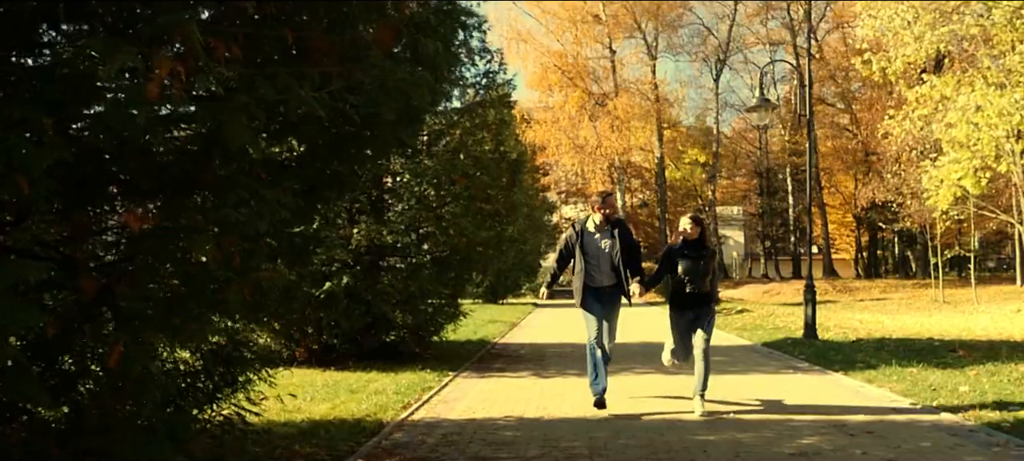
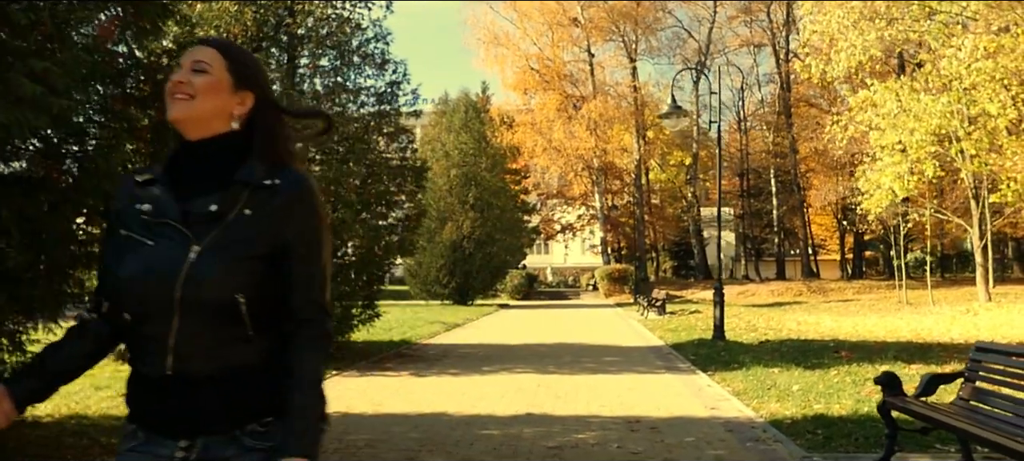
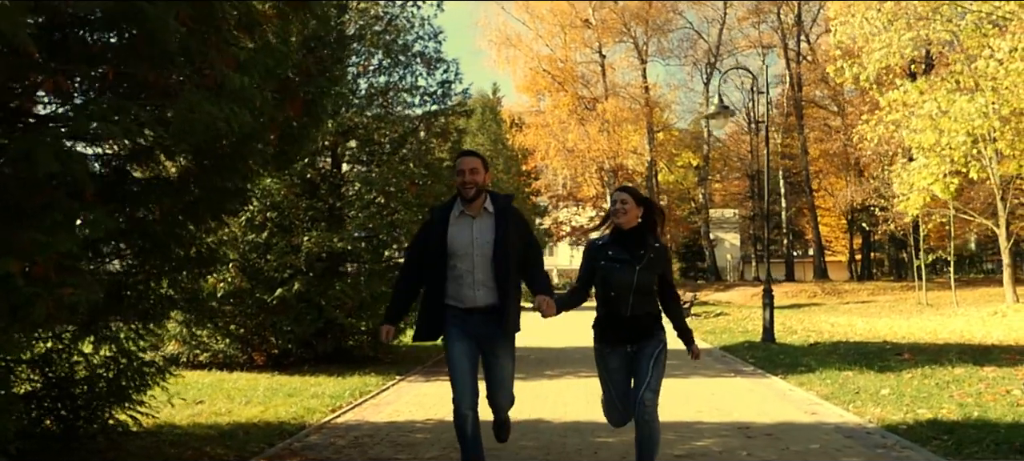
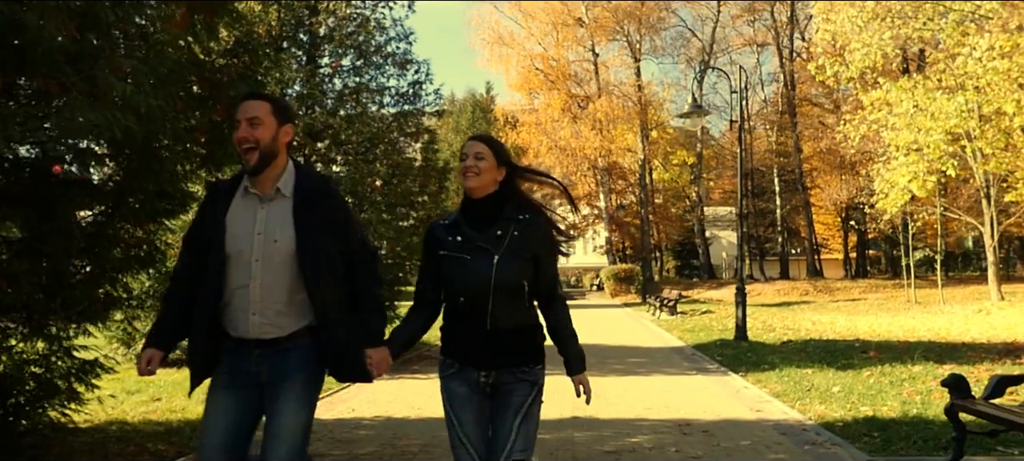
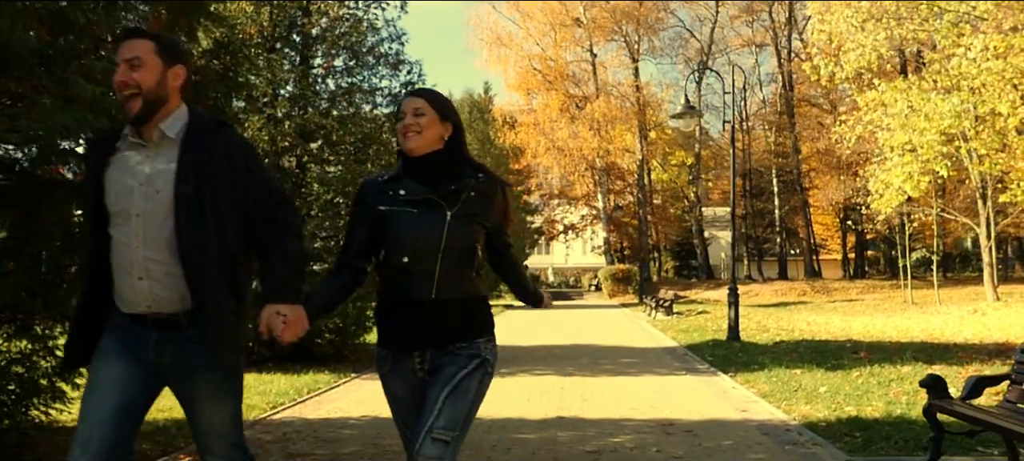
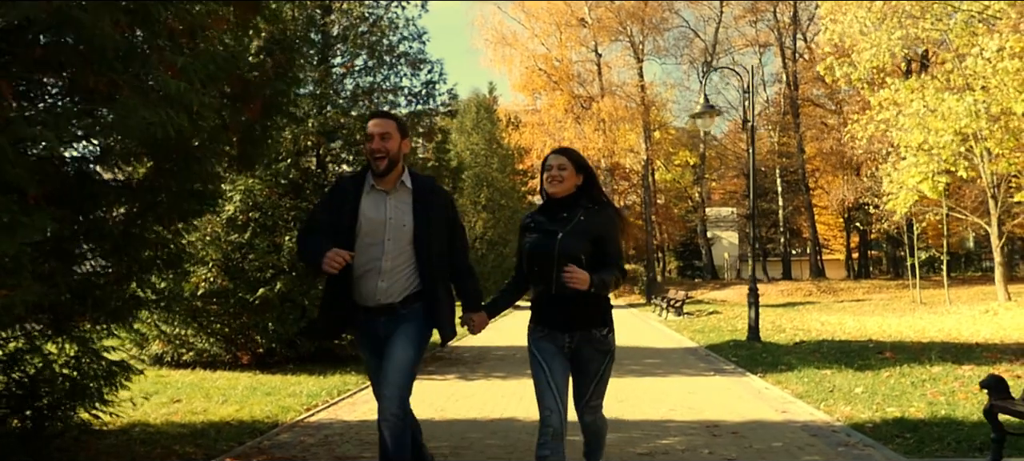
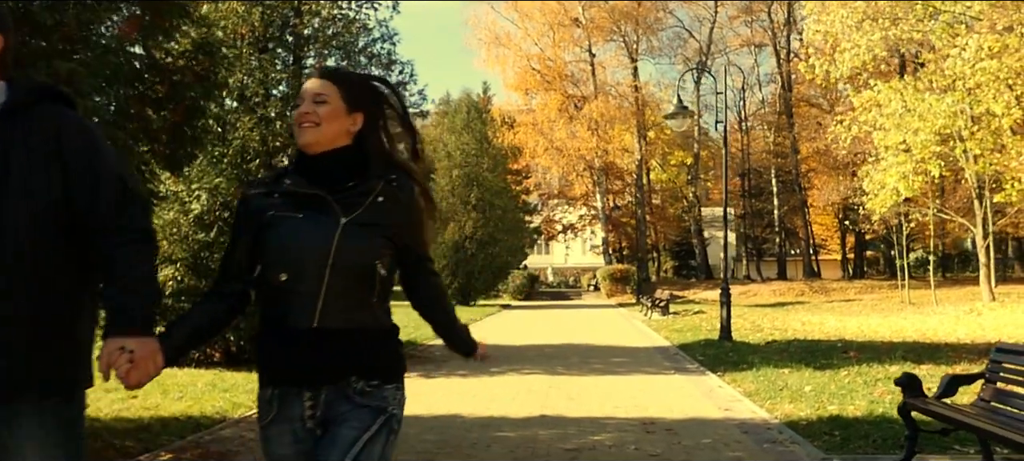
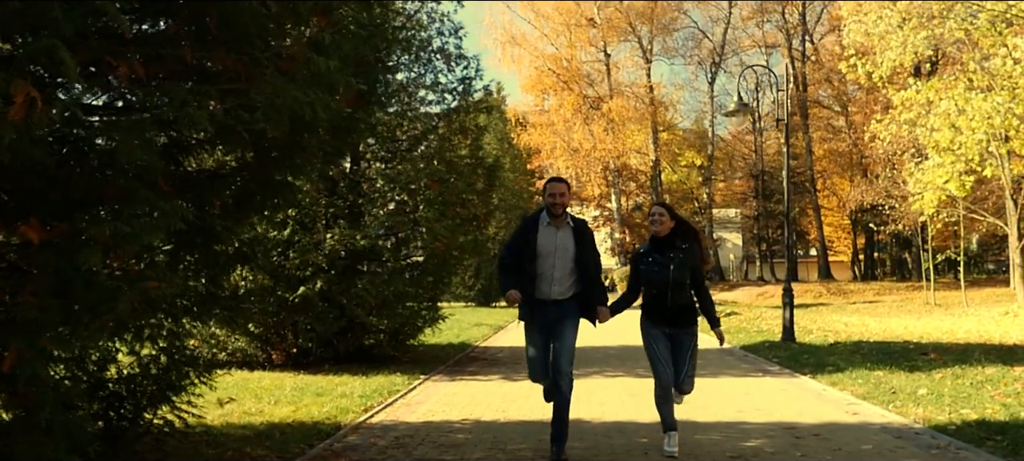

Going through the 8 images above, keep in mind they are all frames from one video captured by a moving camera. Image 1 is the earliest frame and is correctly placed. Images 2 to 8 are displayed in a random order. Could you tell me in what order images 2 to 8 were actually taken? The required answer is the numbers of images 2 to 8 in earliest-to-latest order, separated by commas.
8, 3, 6, 4, 5, 7, 2
